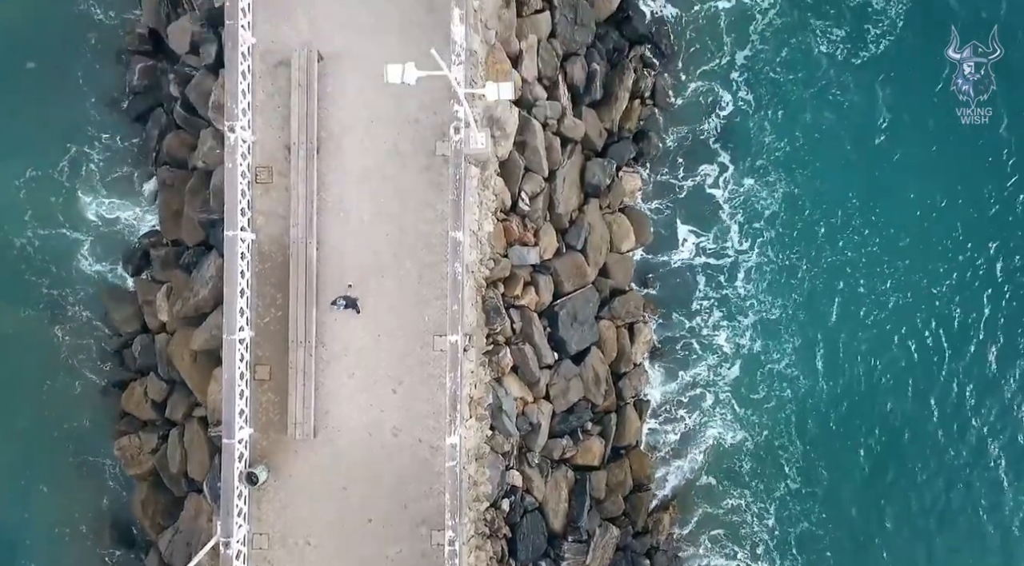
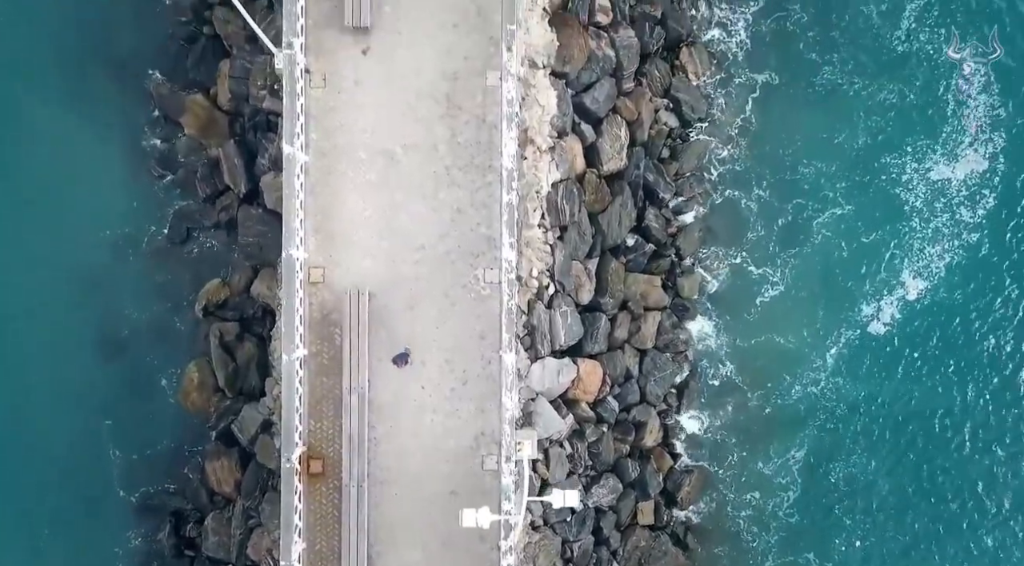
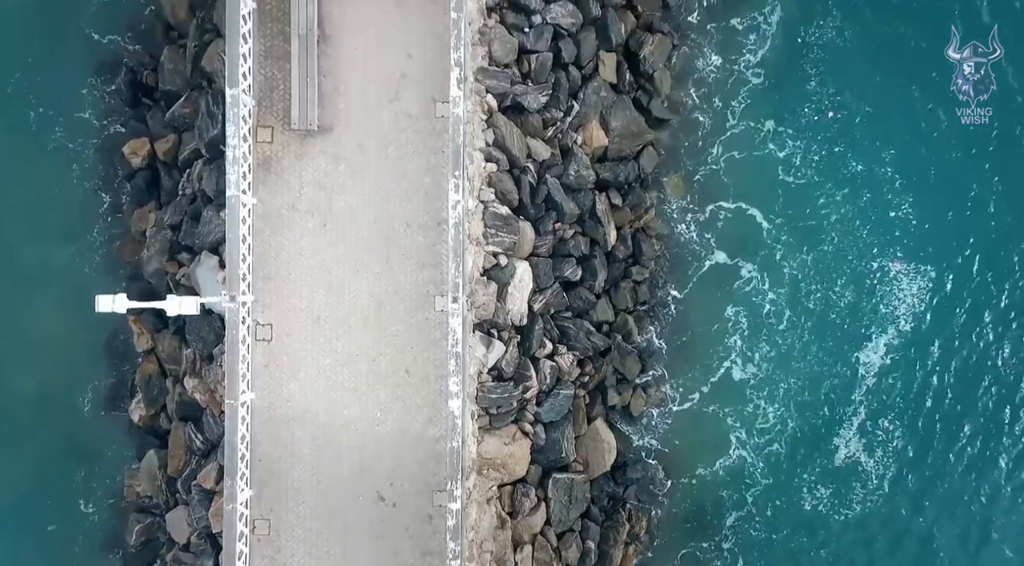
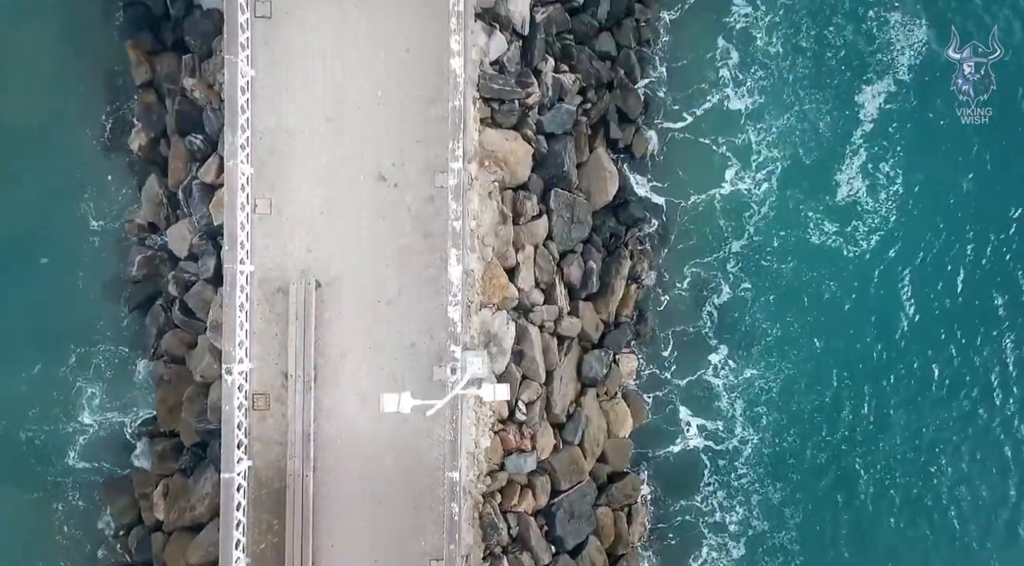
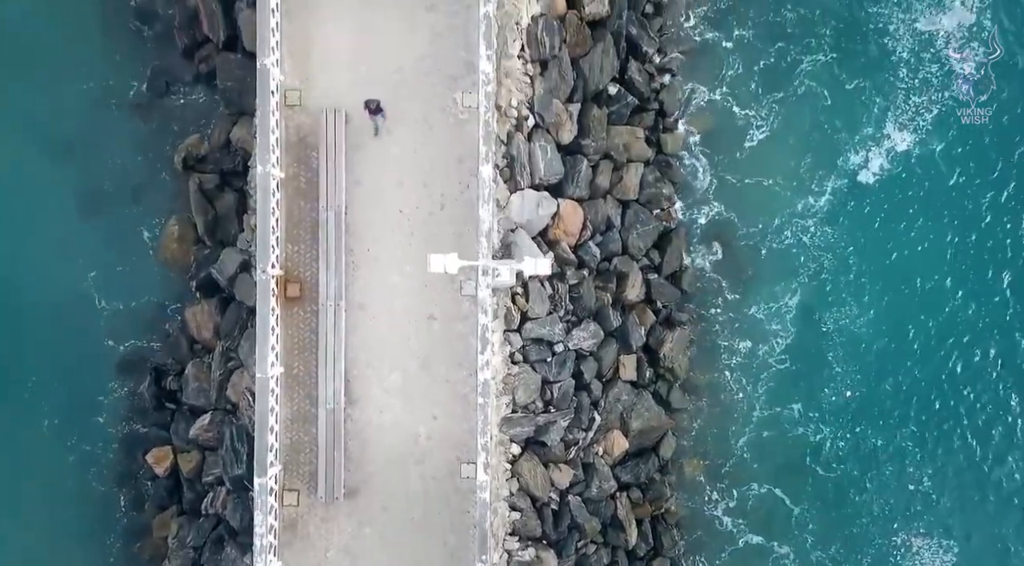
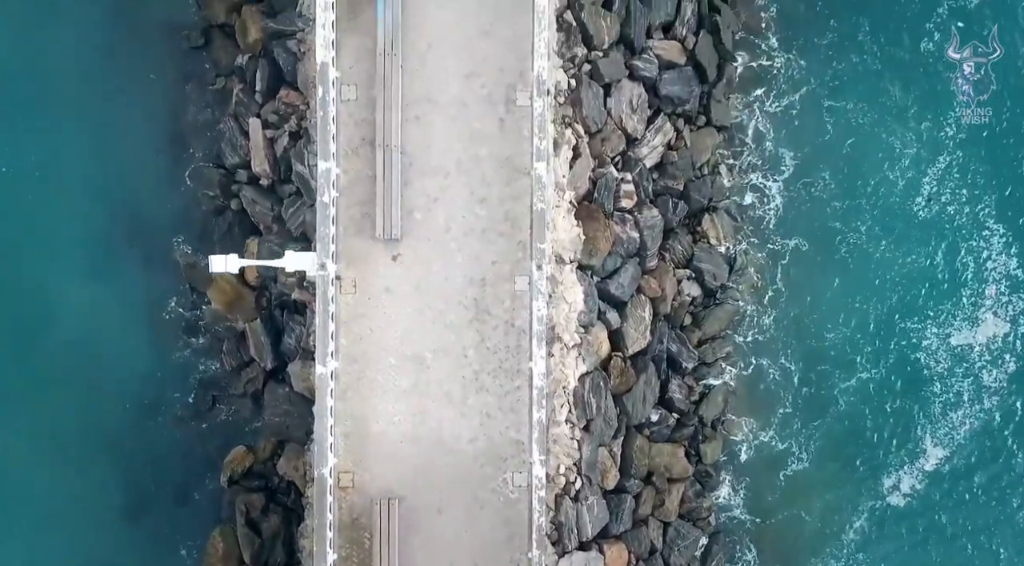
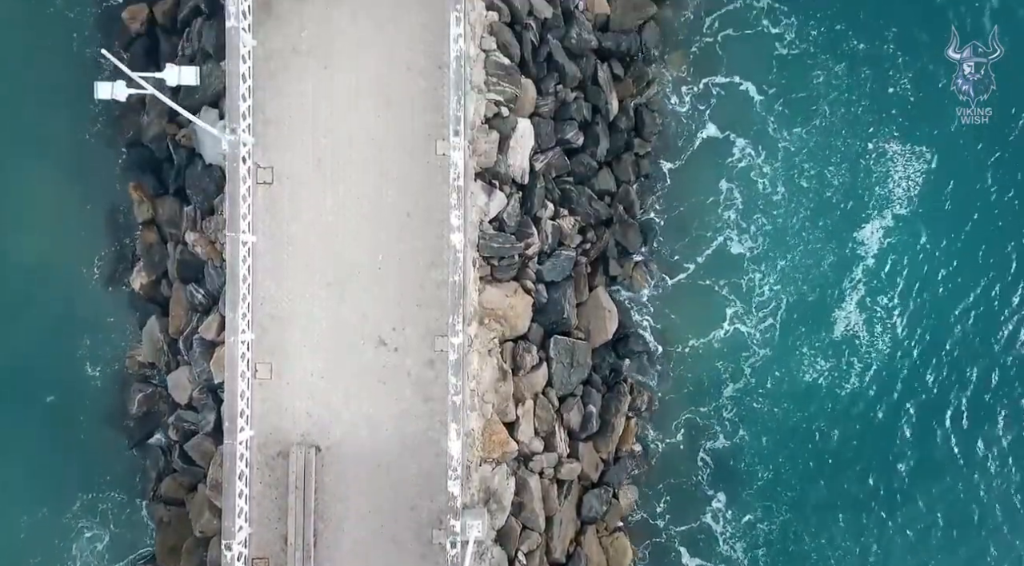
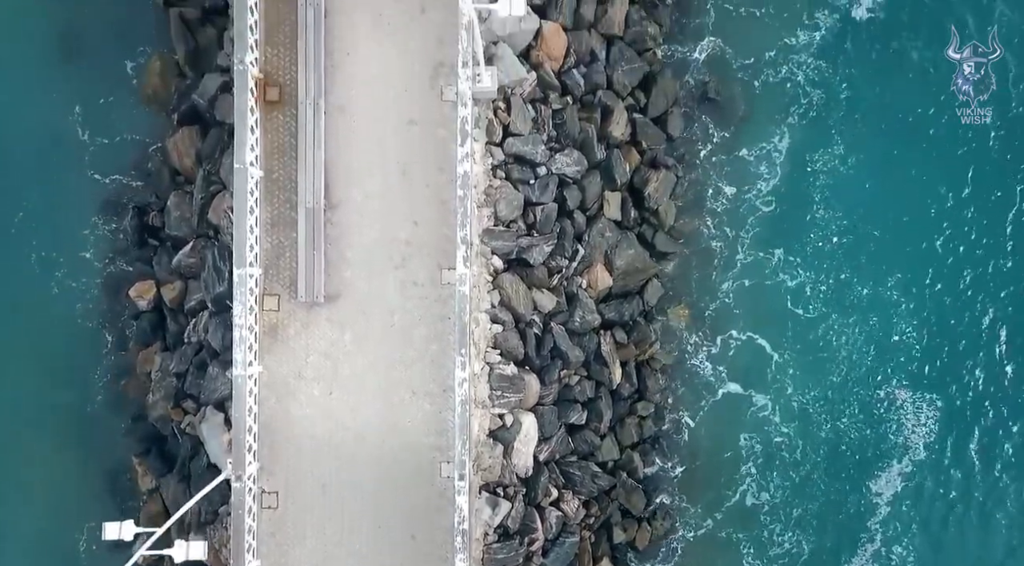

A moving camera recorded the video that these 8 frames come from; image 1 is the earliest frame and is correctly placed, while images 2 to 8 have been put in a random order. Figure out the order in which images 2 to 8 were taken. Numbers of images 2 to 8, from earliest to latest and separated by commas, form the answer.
4, 7, 3, 8, 5, 2, 6
